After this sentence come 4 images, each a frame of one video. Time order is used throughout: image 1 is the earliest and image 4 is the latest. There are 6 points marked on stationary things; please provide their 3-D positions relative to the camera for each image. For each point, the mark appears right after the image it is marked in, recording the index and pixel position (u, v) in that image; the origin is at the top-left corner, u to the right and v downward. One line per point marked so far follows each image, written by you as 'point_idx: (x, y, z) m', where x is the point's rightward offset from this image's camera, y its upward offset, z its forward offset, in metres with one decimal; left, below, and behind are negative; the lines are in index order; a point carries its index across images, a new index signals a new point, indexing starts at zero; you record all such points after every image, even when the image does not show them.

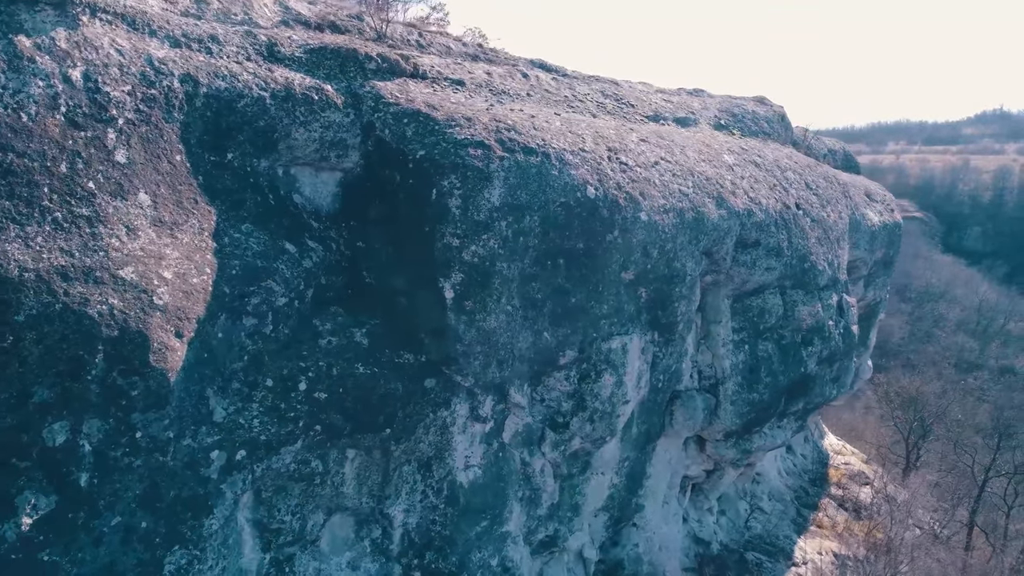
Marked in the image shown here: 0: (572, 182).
0: (+0.3, +0.6, +4.0) m
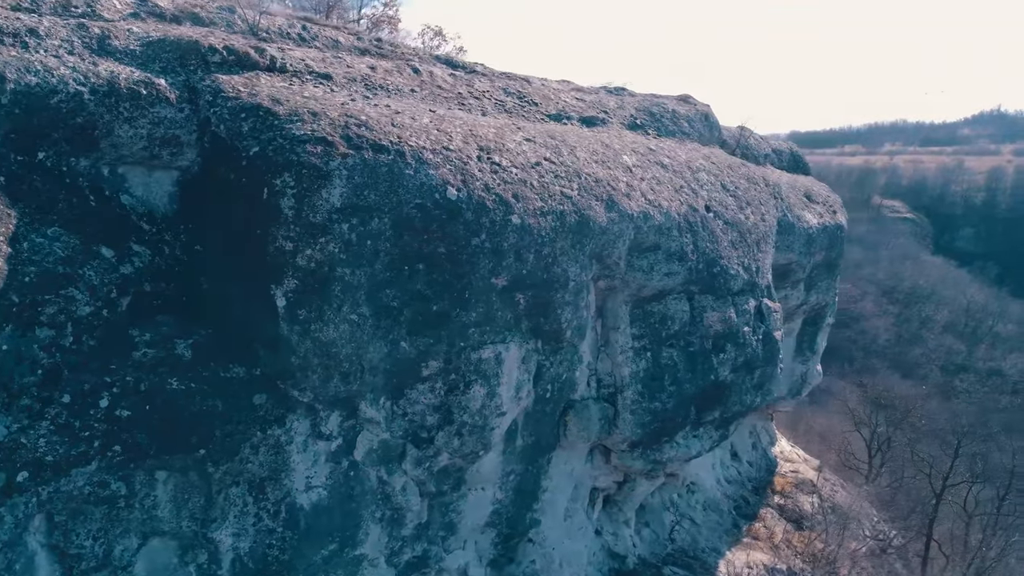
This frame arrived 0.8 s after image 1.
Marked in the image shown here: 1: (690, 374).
0: (-0.4, +0.5, +3.8) m
1: (+1.3, -0.6, +5.3) m
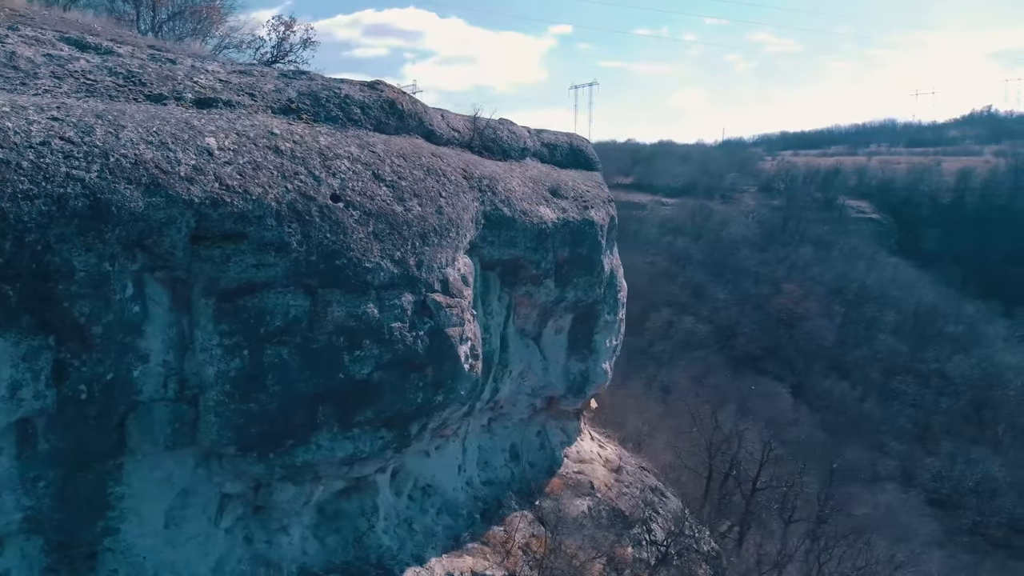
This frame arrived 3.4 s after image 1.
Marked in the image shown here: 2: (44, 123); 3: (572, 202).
0: (-3.0, +0.6, +3.5) m
1: (-1.3, -0.5, +5.0) m
2: (-2.5, +0.9, +4.3) m
3: (+0.6, +0.9, +7.7) m
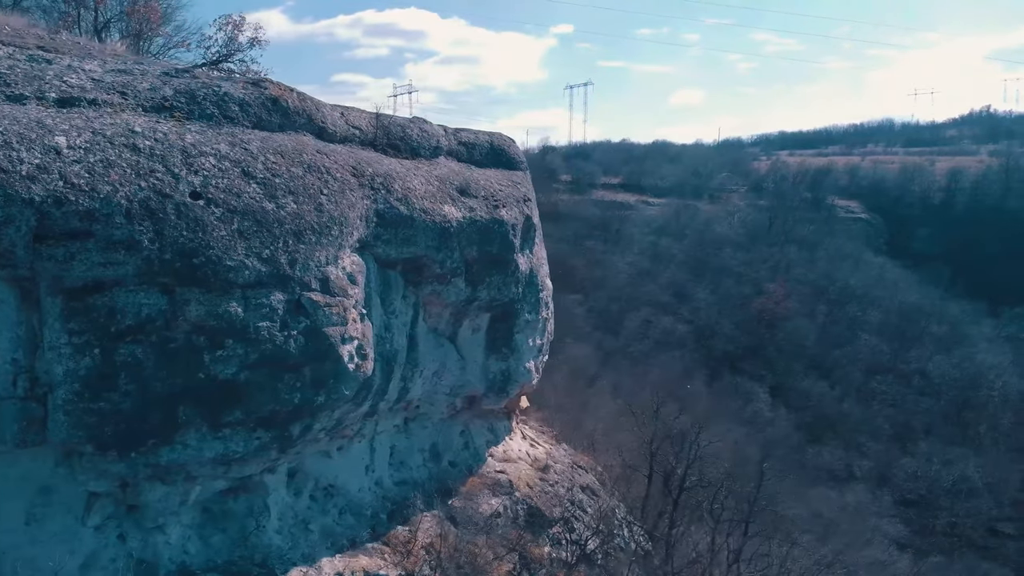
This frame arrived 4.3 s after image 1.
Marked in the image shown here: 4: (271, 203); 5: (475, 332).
0: (-3.9, +0.6, +3.5) m
1: (-2.2, -0.5, +5.0) m
2: (-3.4, +0.9, +4.3) m
3: (-0.3, +0.9, +7.7) m
4: (-1.7, +0.6, +5.6) m
5: (-0.4, -0.5, +8.4) m
